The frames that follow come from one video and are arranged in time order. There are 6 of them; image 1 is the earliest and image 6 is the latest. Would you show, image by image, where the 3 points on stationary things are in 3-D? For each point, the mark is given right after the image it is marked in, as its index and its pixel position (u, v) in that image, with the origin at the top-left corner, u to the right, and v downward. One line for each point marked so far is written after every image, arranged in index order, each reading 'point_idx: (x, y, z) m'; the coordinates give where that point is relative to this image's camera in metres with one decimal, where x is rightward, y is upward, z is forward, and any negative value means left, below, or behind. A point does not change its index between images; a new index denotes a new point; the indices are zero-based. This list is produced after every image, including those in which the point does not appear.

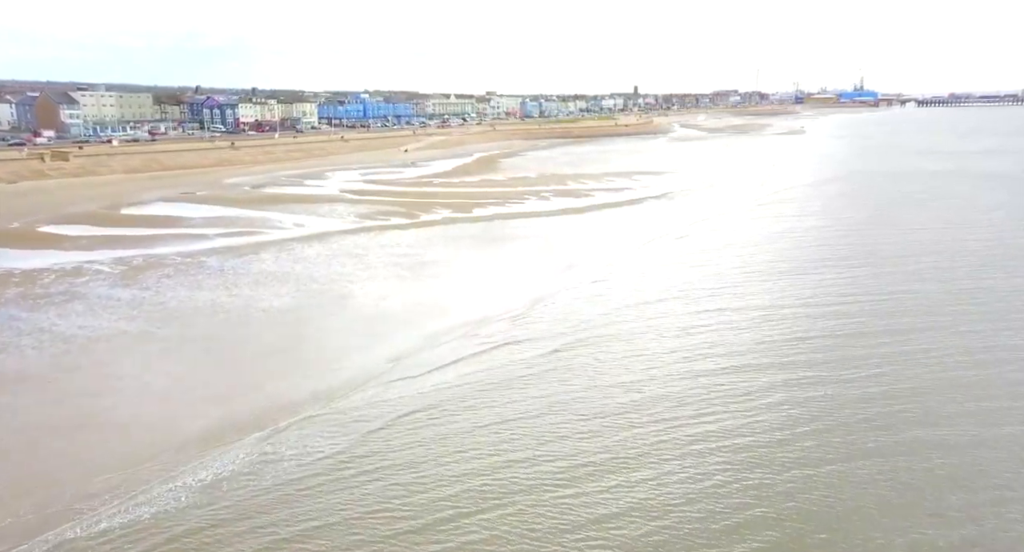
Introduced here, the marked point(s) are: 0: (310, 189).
0: (-5.1, +2.2, +17.8) m
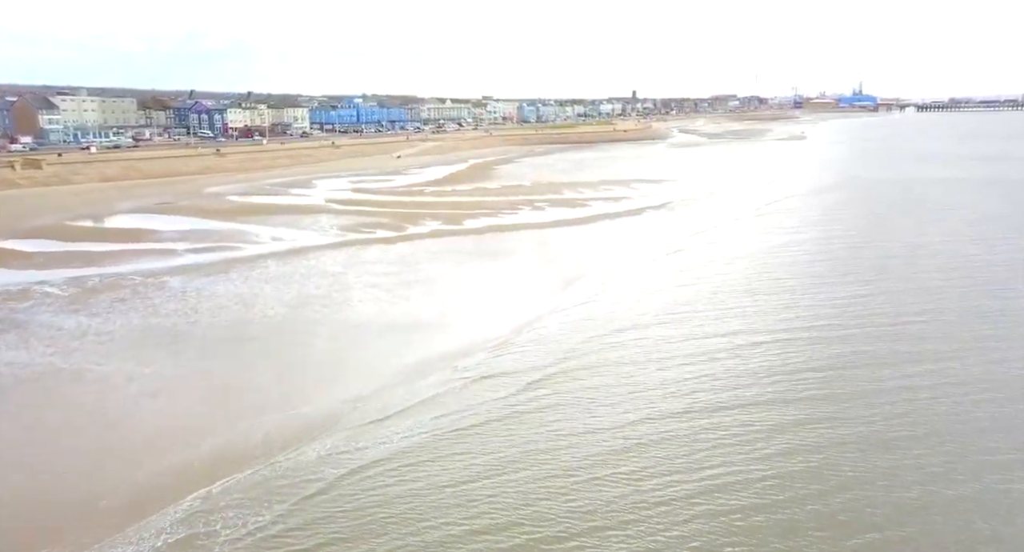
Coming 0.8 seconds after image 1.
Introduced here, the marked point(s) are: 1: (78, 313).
0: (-5.2, +1.8, +17.1) m
1: (-4.6, -0.4, +7.5) m
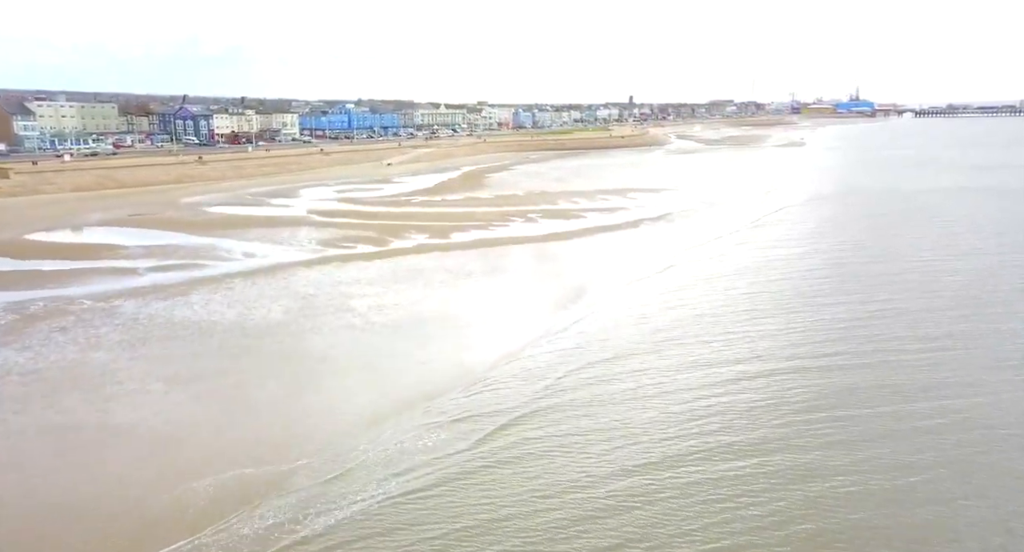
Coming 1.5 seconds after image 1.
0: (-5.4, +1.5, +16.3) m
1: (-4.7, -0.7, +6.7) m
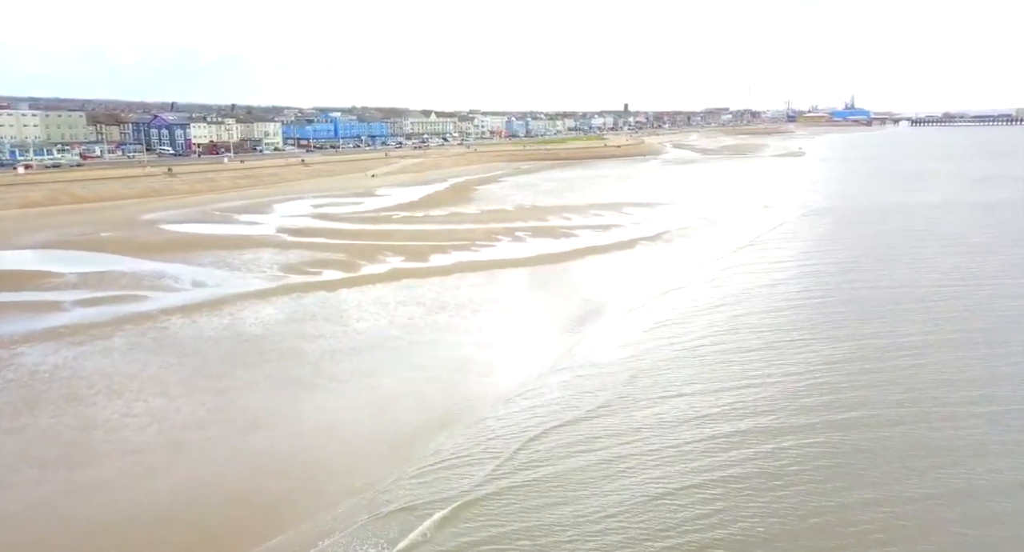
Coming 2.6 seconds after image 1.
0: (-5.7, +1.0, +15.1) m
1: (-5.0, -1.1, +5.4) m
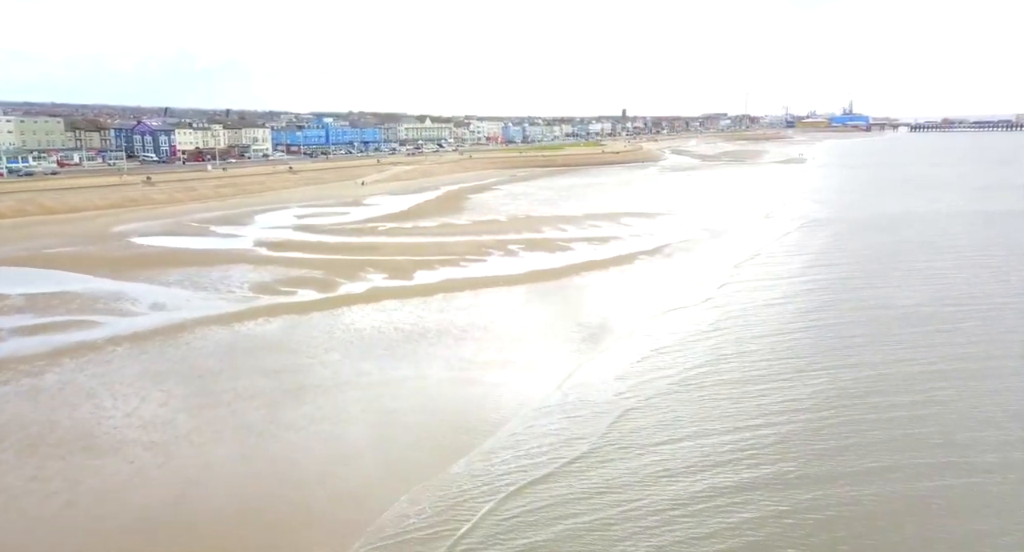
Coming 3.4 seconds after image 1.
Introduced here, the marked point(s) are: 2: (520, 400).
0: (-5.9, +0.7, +14.2) m
1: (-5.1, -1.3, +4.6) m
2: (0.0, -1.3, +7.0) m
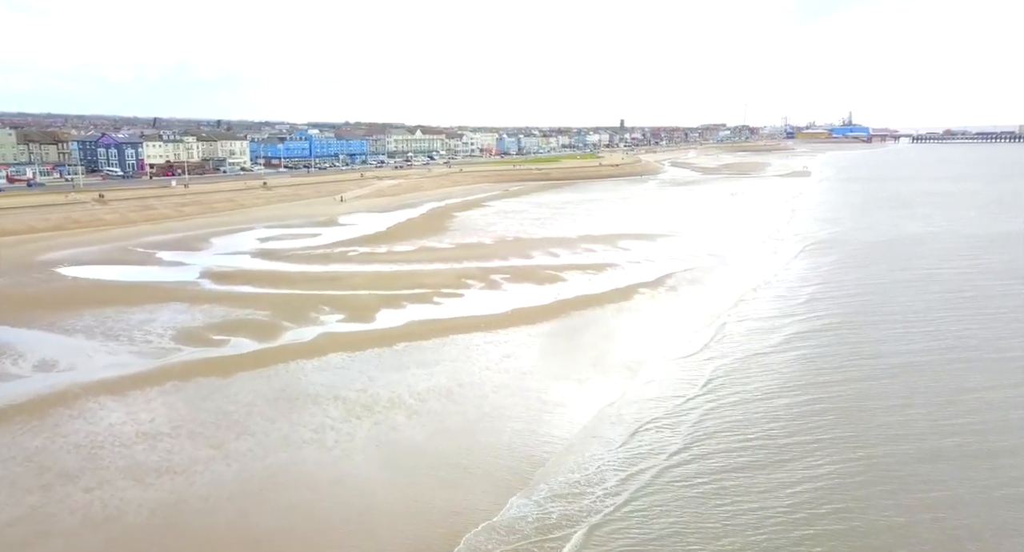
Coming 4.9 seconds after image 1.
0: (-6.2, +0.1, +12.5) m
1: (-5.4, -1.8, +2.8) m
2: (-0.2, -1.8, +5.3) m
